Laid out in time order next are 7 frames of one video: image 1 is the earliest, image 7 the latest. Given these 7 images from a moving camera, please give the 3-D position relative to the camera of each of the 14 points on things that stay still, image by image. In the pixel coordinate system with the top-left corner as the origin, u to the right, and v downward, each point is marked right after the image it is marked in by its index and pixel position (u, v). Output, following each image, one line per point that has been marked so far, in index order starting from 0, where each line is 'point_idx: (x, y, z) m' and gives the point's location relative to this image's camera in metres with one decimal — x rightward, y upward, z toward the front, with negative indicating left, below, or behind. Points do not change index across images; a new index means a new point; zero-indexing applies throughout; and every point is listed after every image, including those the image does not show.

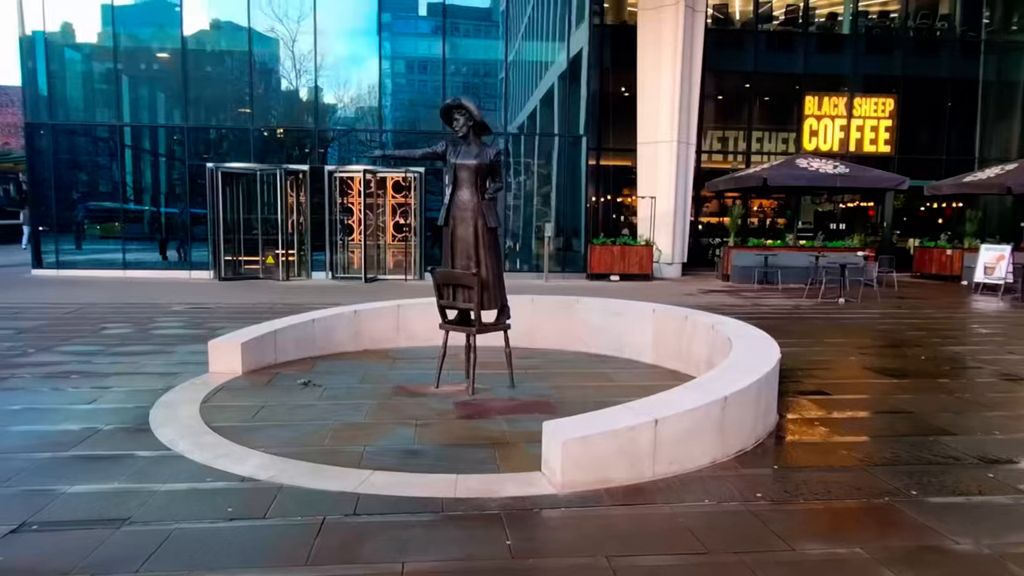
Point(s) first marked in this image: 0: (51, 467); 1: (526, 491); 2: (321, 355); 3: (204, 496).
0: (-2.8, -1.1, +4.4) m
1: (+0.1, -1.1, +4.1) m
2: (-2.1, -0.7, +8.0) m
3: (-1.6, -1.1, +3.9) m
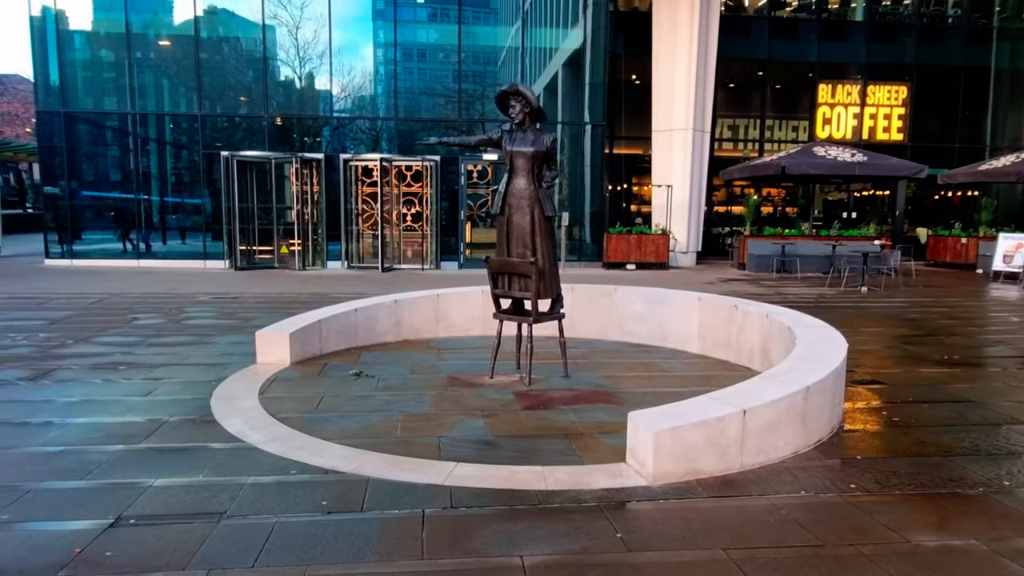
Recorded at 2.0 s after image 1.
0: (-2.3, -1.0, +4.3) m
1: (+0.6, -1.1, +4.0) m
2: (-1.6, -0.6, +7.9) m
3: (-1.1, -1.1, +3.9) m
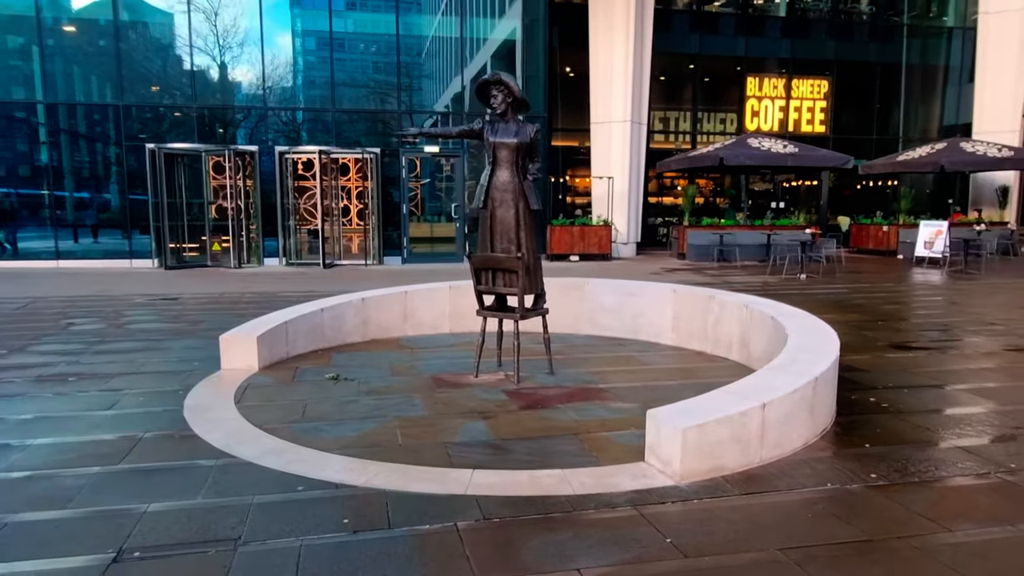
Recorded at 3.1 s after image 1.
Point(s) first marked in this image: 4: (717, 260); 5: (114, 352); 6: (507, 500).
0: (-2.2, -1.0, +3.9) m
1: (+0.7, -1.1, +3.9) m
2: (-1.9, -0.6, +7.6) m
3: (-1.0, -1.1, +3.6) m
4: (+5.3, +0.7, +18.9) m
5: (-4.0, -0.6, +7.3) m
6: (0.0, -1.1, +3.7) m
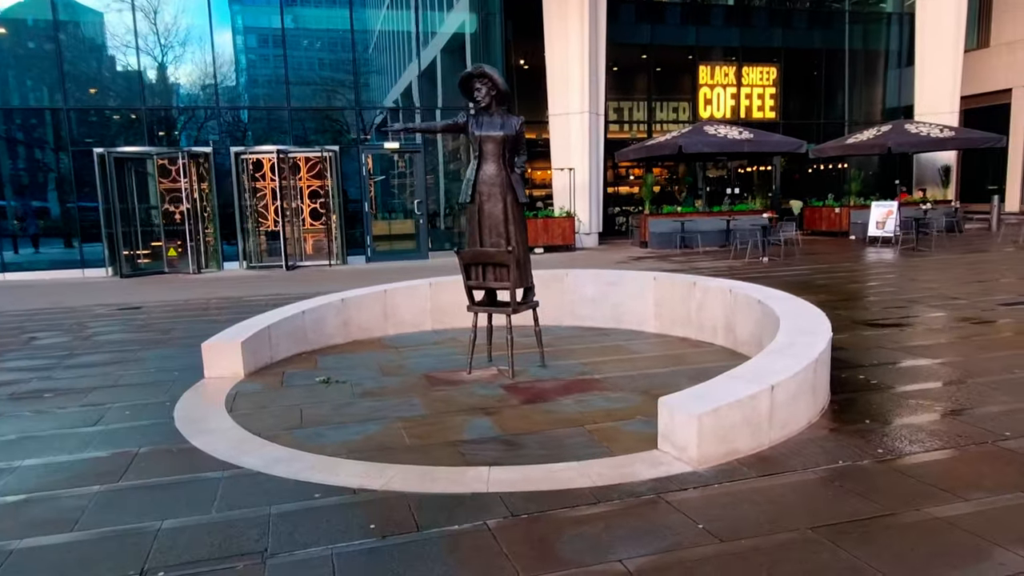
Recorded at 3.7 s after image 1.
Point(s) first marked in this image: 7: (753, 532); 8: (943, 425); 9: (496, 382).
0: (-2.1, -1.1, +3.8) m
1: (+0.8, -1.0, +4.0) m
2: (-2.0, -0.6, +7.4) m
3: (-0.9, -1.1, +3.5) m
4: (+4.4, +1.1, +19.1) m
5: (-4.1, -0.7, +7.0) m
6: (+0.1, -1.0, +3.7) m
7: (+1.0, -1.1, +3.2) m
8: (+2.7, -0.9, +4.6) m
9: (-0.1, -0.8, +5.9) m
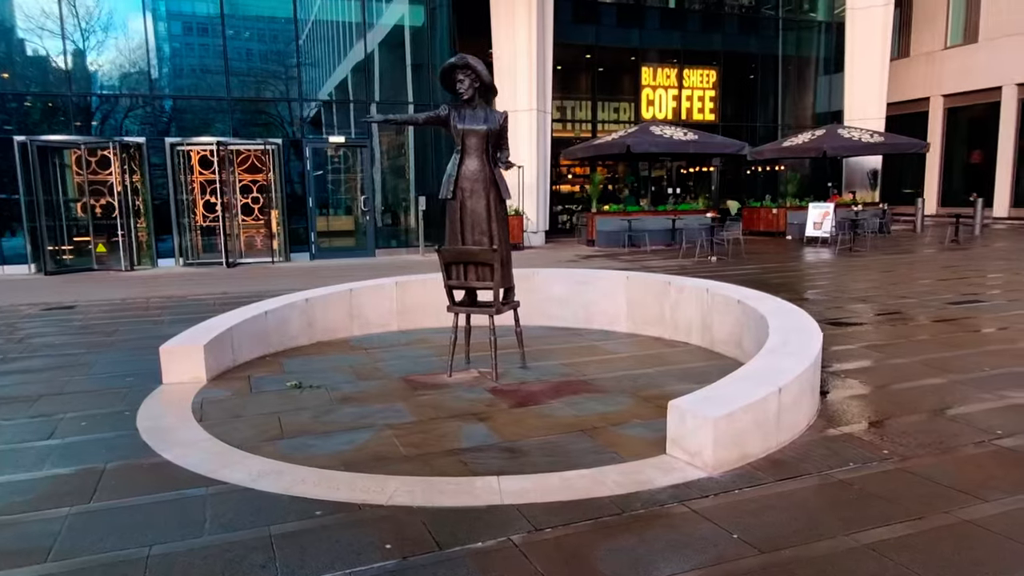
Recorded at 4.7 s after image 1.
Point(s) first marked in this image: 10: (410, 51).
0: (-2.0, -1.1, +3.4) m
1: (+0.9, -1.0, +3.8) m
2: (-2.3, -0.6, +7.0) m
3: (-0.8, -1.1, +3.3) m
4: (+3.0, +1.1, +19.3) m
5: (-4.3, -0.7, +6.4) m
6: (+0.2, -1.0, +3.5) m
7: (+1.2, -1.1, +3.1) m
8: (+2.7, -0.9, +4.7) m
9: (-0.2, -0.8, +5.7) m
10: (-2.7, +5.8, +18.0) m
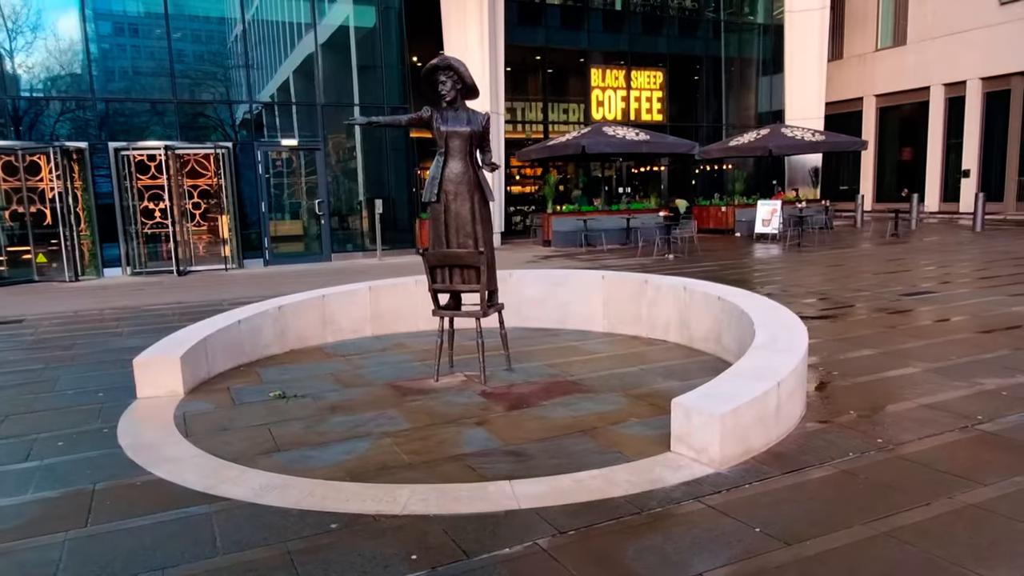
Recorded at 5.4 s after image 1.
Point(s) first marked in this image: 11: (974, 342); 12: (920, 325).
0: (-1.9, -1.2, +3.2) m
1: (+0.9, -1.0, +3.9) m
2: (-2.4, -0.7, +6.8) m
3: (-0.7, -1.1, +3.2) m
4: (+1.9, +1.1, +19.4) m
5: (-4.4, -0.9, +6.1) m
6: (+0.3, -1.1, +3.5) m
7: (+1.3, -1.1, +3.2) m
8: (+2.7, -0.8, +4.9) m
9: (-0.3, -0.8, +5.7) m
10: (-3.8, +5.7, +17.8) m
11: (+4.6, -0.5, +7.3) m
12: (+4.6, -0.4, +8.3) m
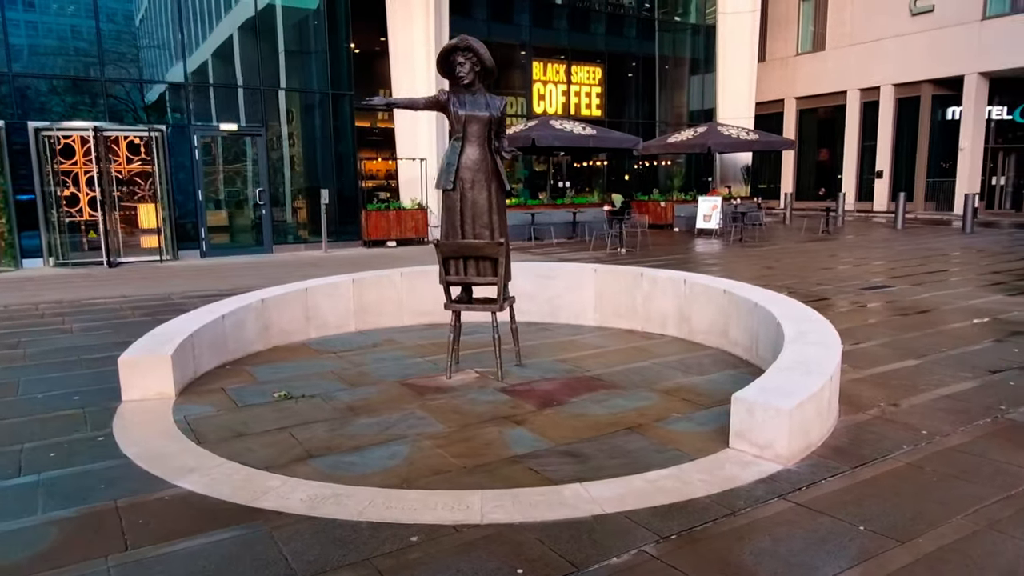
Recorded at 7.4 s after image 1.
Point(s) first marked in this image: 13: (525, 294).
0: (-1.4, -1.1, +2.8) m
1: (+1.3, -1.0, +3.8) m
2: (-2.4, -0.6, +6.4) m
3: (-0.2, -1.1, +2.9) m
4: (+0.5, +1.3, +19.3) m
5: (-4.3, -0.8, +5.4) m
6: (+0.7, -1.0, +3.3) m
7: (+1.7, -1.0, +3.1) m
8: (+2.9, -0.8, +5.0) m
9: (-0.2, -0.7, +5.4) m
10: (-4.9, +5.8, +17.0) m
11: (+4.5, -0.5, +7.6) m
12: (+4.4, -0.4, +8.6) m
13: (+0.1, -0.1, +8.0) m
